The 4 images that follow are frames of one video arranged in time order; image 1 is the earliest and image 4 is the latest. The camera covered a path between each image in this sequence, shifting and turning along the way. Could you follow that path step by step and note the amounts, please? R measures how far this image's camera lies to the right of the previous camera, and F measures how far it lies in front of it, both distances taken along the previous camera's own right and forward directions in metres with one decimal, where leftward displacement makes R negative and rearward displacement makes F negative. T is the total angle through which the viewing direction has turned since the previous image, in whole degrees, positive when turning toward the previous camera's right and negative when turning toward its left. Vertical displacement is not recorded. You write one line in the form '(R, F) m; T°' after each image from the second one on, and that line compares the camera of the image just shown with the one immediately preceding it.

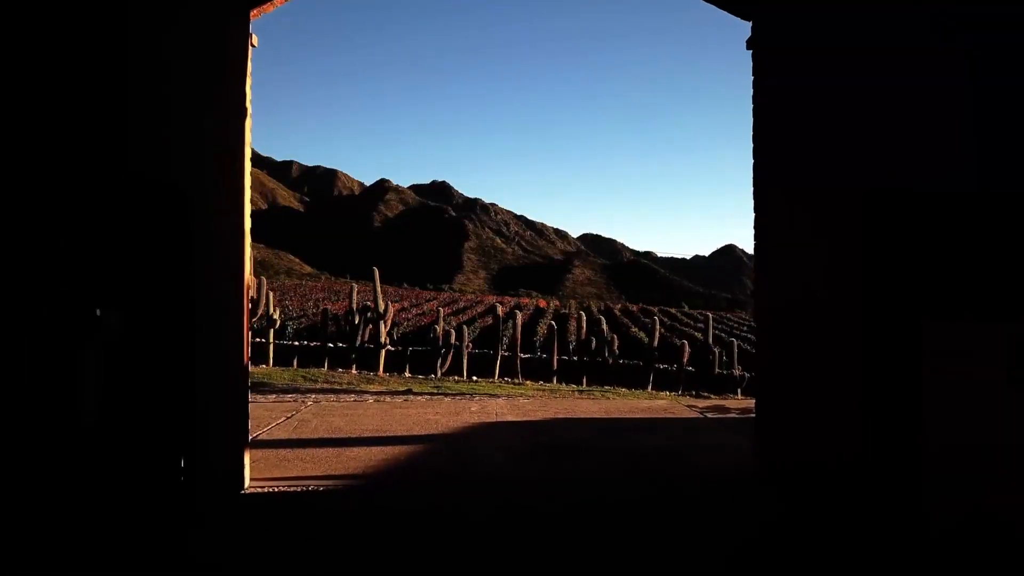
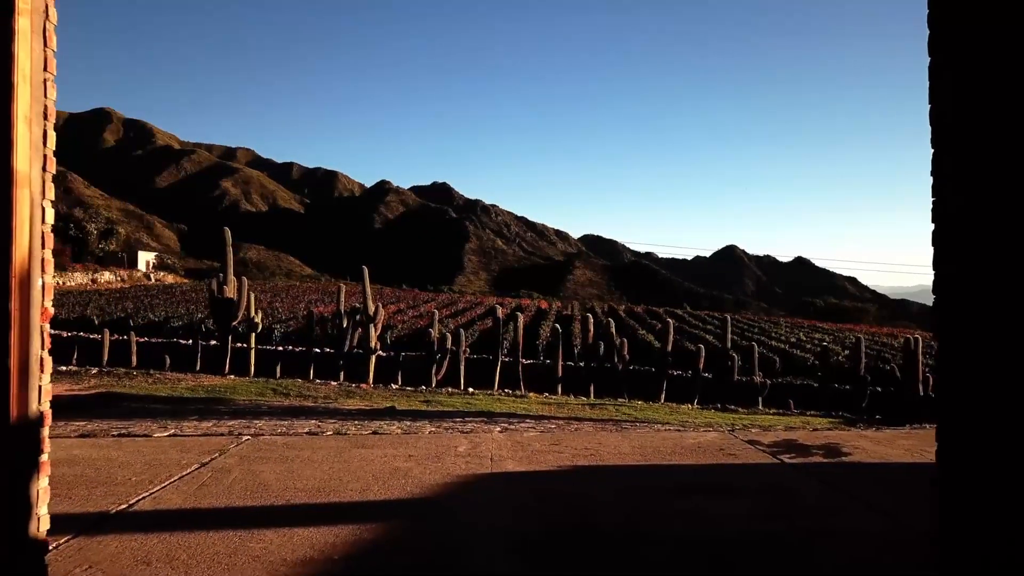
(0.0, +1.8) m; 0°
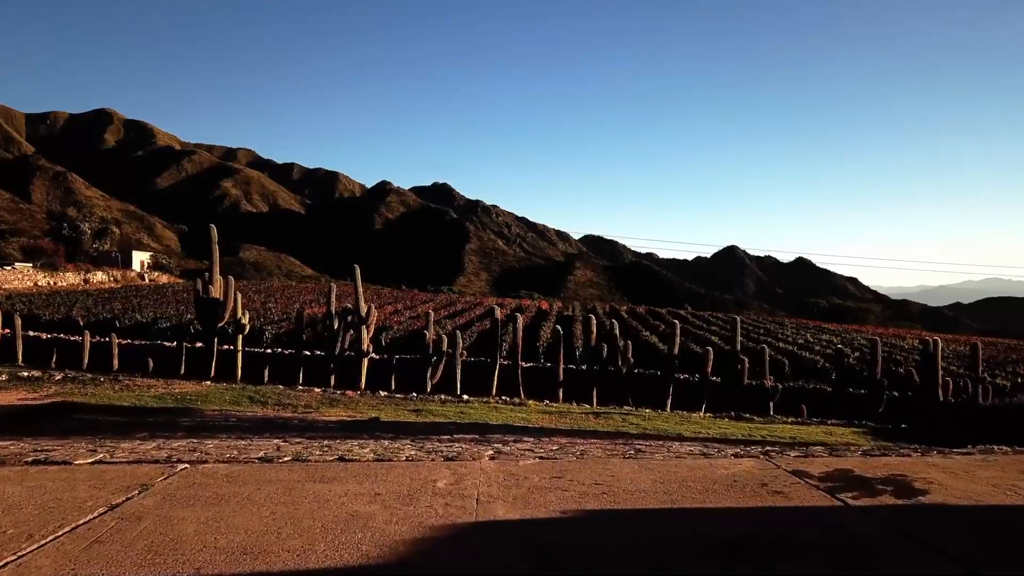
(+0.1, +1.0) m; 0°
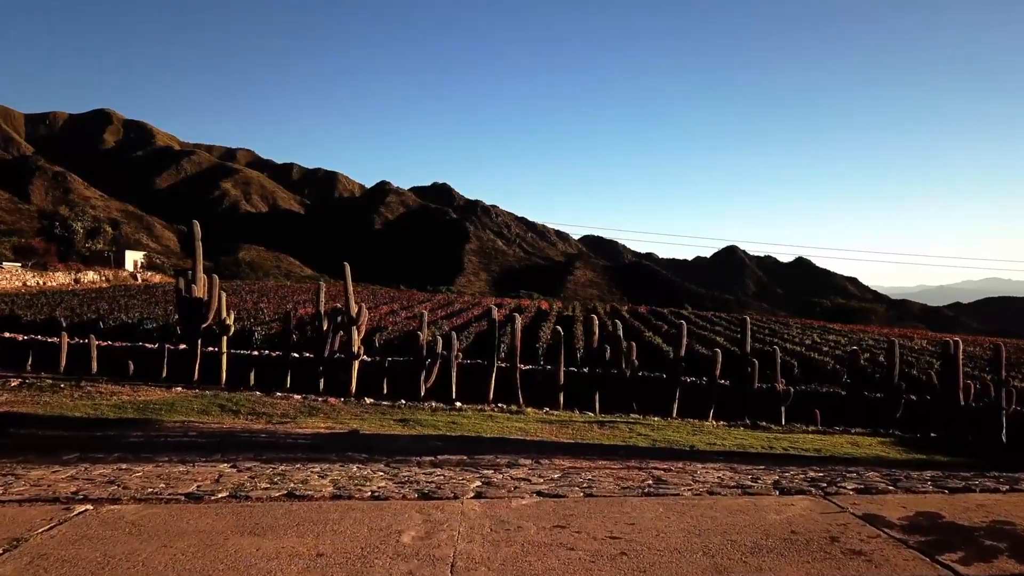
(+0.1, +1.0) m; 0°
